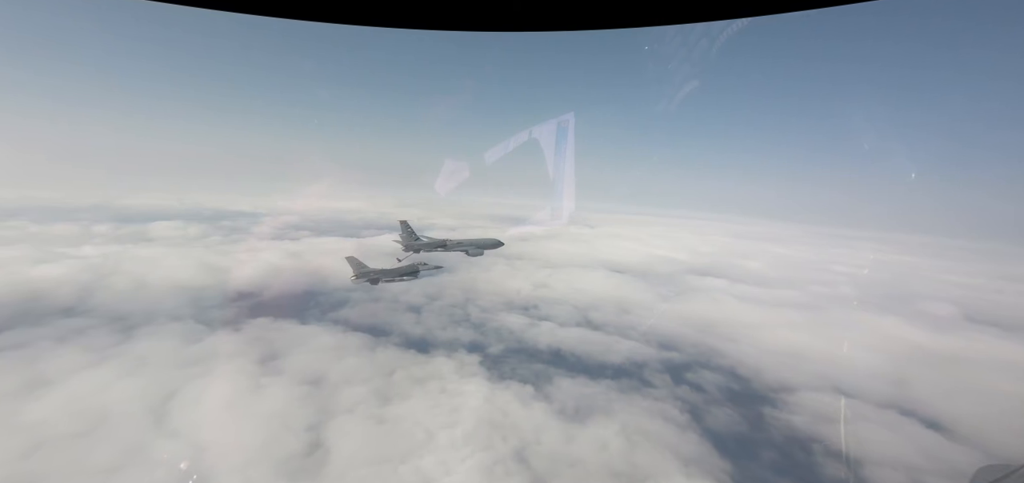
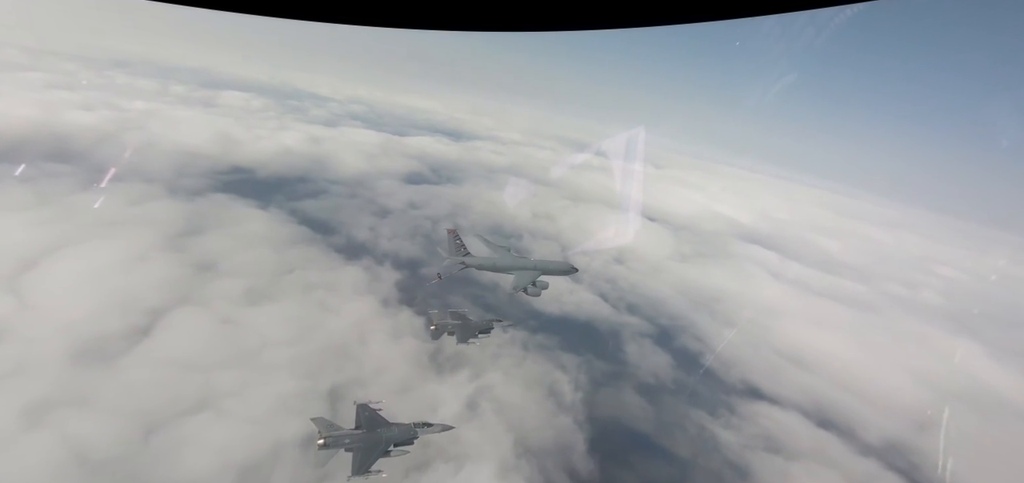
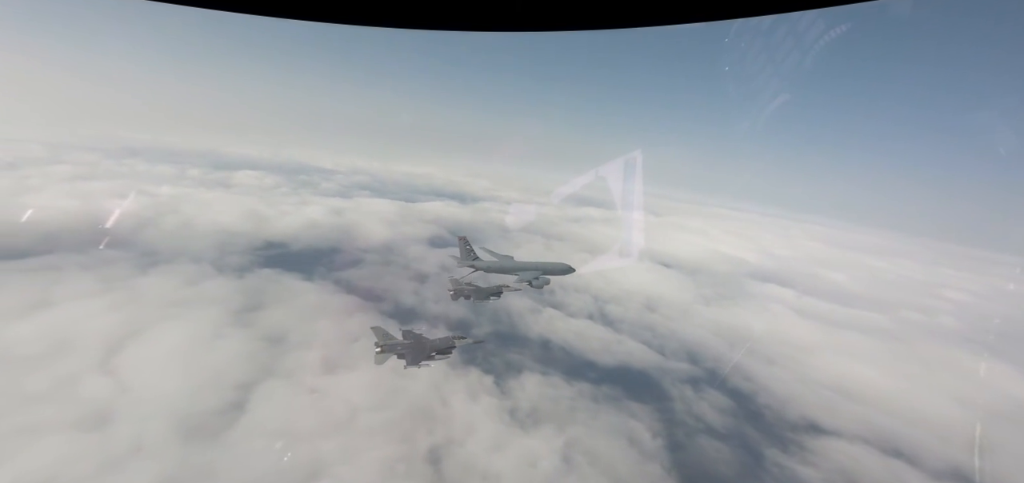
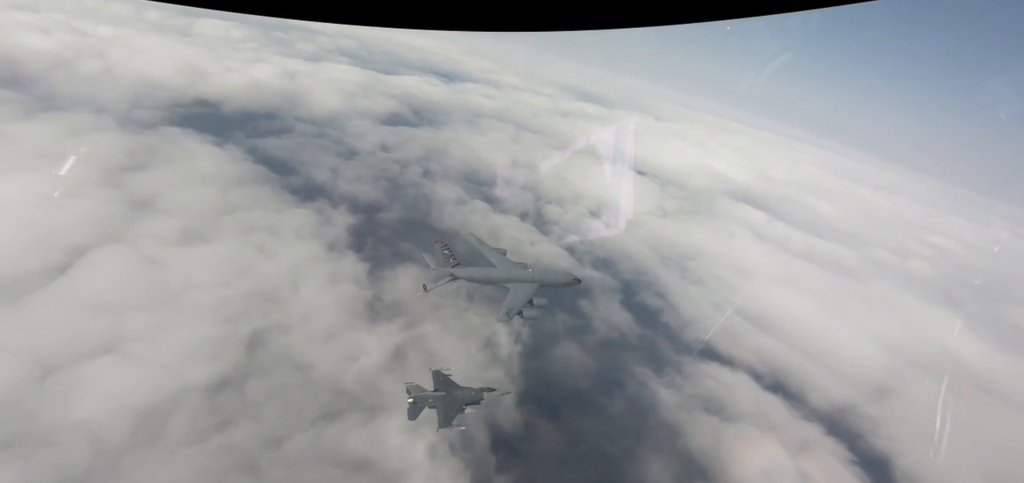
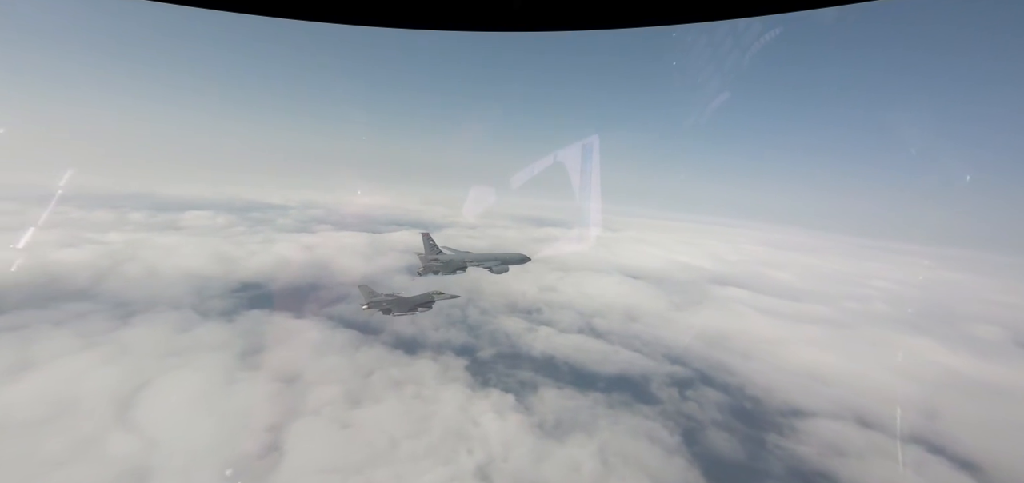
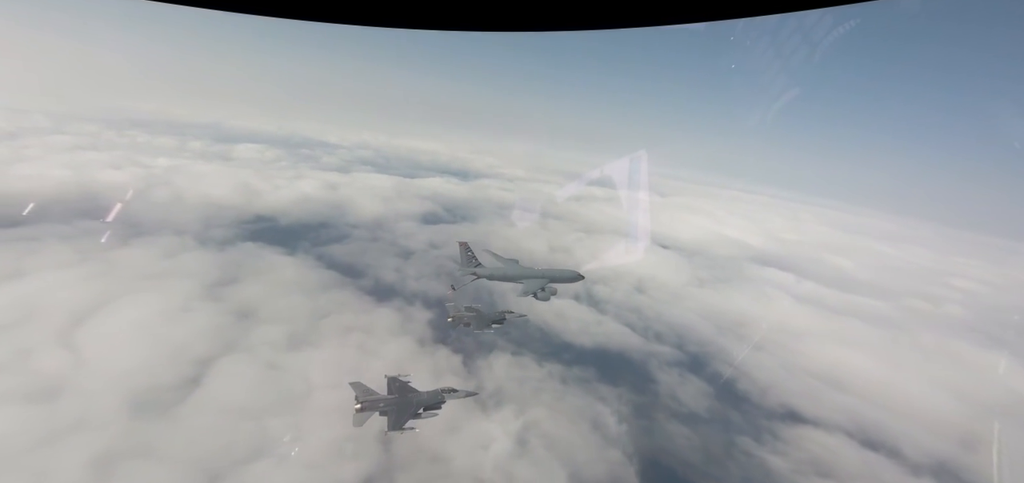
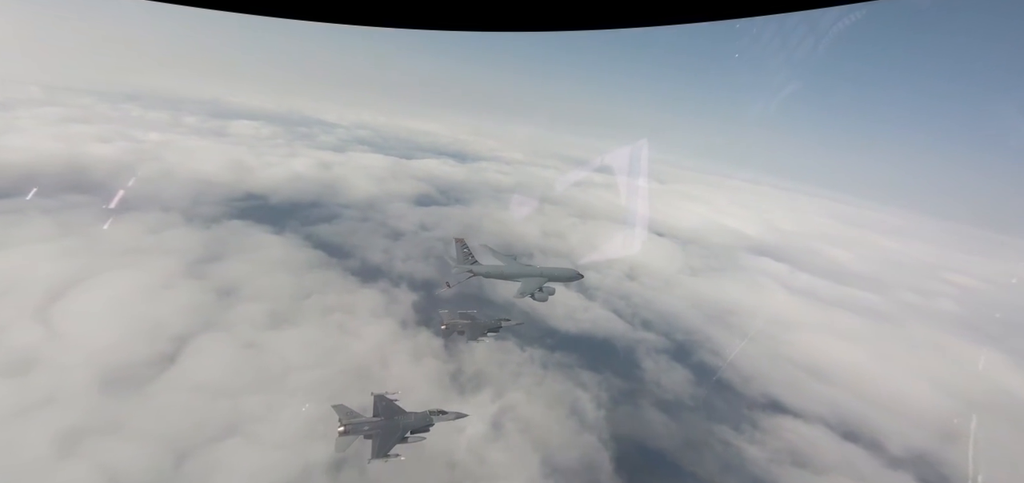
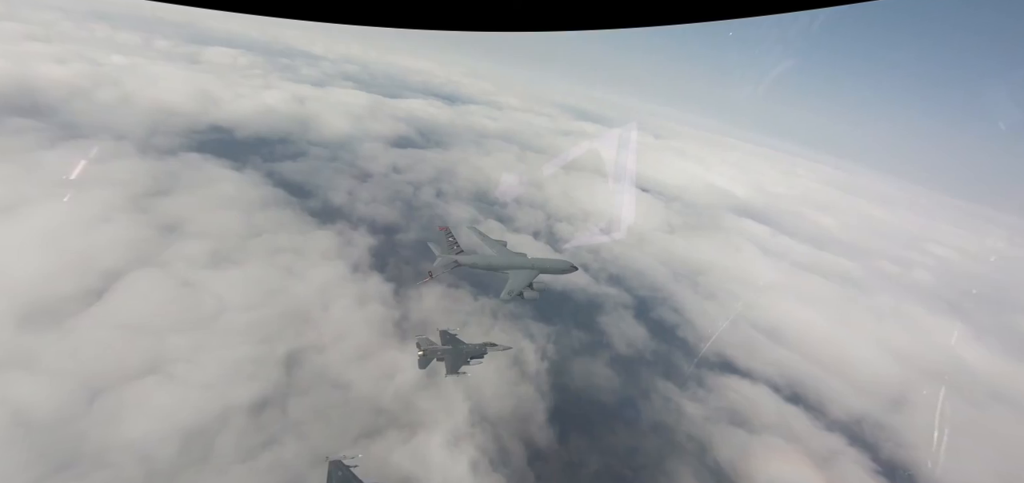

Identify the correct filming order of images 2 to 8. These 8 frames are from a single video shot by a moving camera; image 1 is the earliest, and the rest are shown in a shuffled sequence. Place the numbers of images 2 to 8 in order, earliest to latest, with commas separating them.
5, 3, 6, 7, 2, 8, 4
